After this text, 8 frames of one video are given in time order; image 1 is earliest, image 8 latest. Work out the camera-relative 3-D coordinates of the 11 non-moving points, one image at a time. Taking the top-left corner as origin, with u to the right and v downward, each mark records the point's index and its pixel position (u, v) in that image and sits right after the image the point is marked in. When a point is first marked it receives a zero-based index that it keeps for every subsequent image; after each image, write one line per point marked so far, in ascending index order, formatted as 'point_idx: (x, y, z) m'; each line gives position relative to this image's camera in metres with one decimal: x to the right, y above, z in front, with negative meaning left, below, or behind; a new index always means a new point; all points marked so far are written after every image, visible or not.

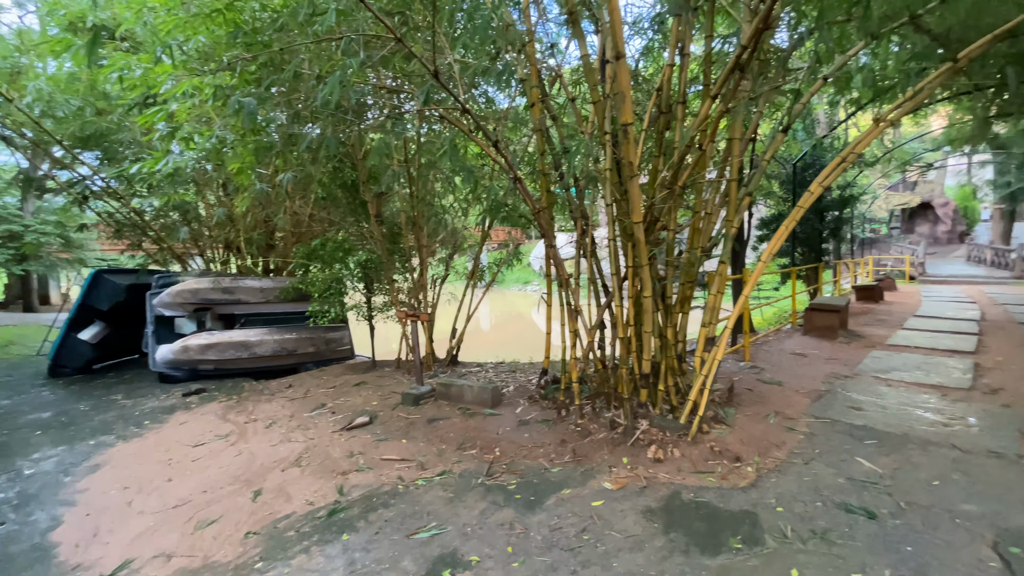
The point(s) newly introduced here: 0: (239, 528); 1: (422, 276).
0: (-1.2, -1.1, +2.1) m
1: (-0.9, +0.1, +4.6) m
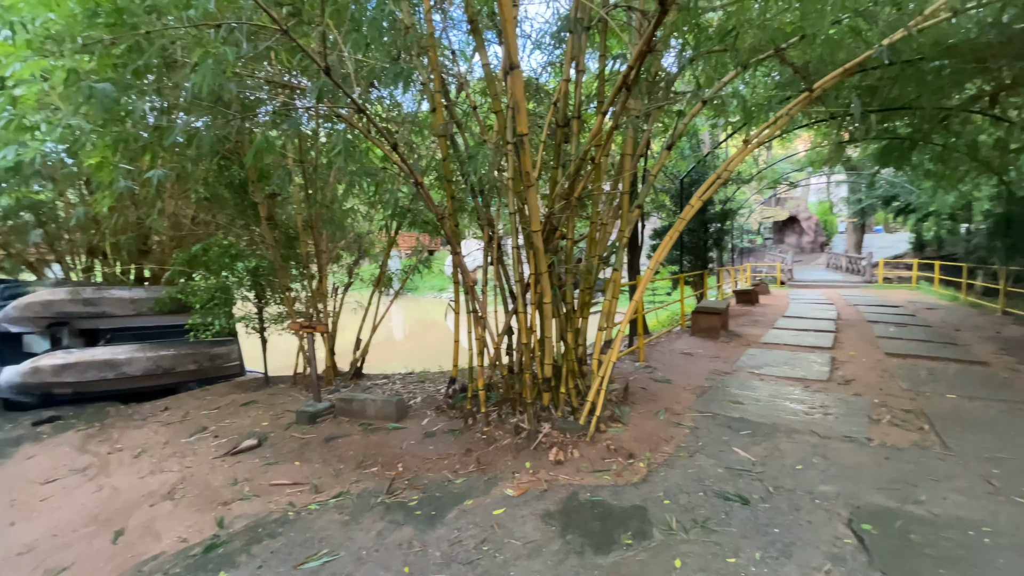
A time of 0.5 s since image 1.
0: (-1.6, -1.1, +1.8) m
1: (-1.7, 0.0, +4.3) m
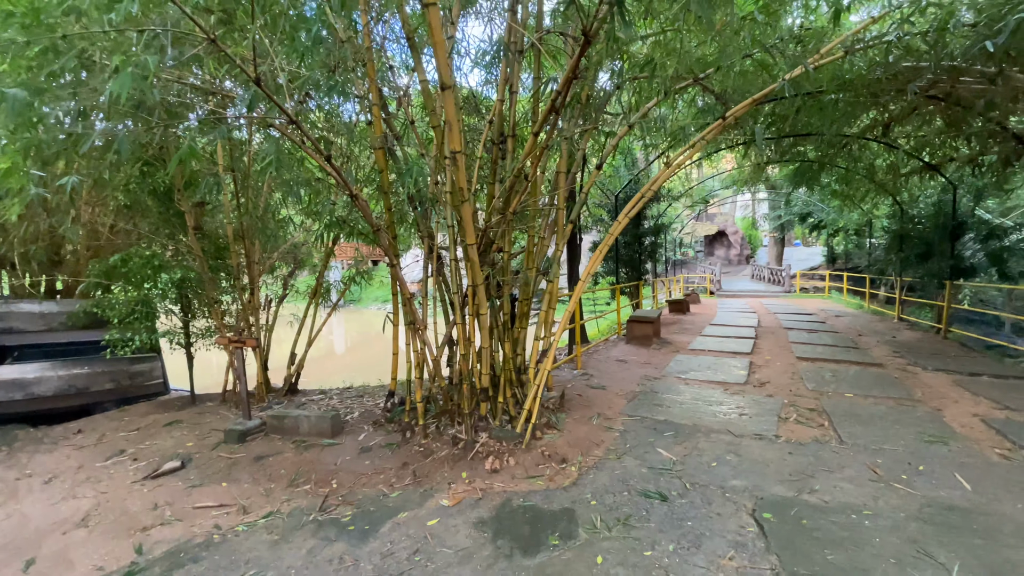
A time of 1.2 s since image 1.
0: (-1.9, -1.2, +1.7) m
1: (-2.3, -0.1, +4.2) m
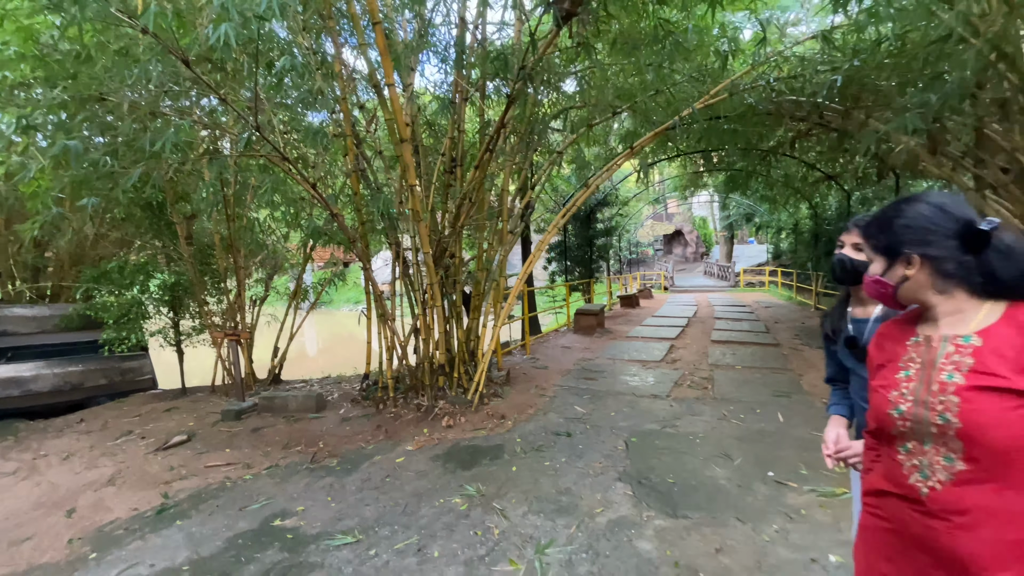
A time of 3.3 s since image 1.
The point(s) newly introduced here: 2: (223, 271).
0: (-2.1, -1.2, +2.2) m
1: (-2.7, -0.1, +4.7) m
2: (-2.8, +0.2, +4.5) m
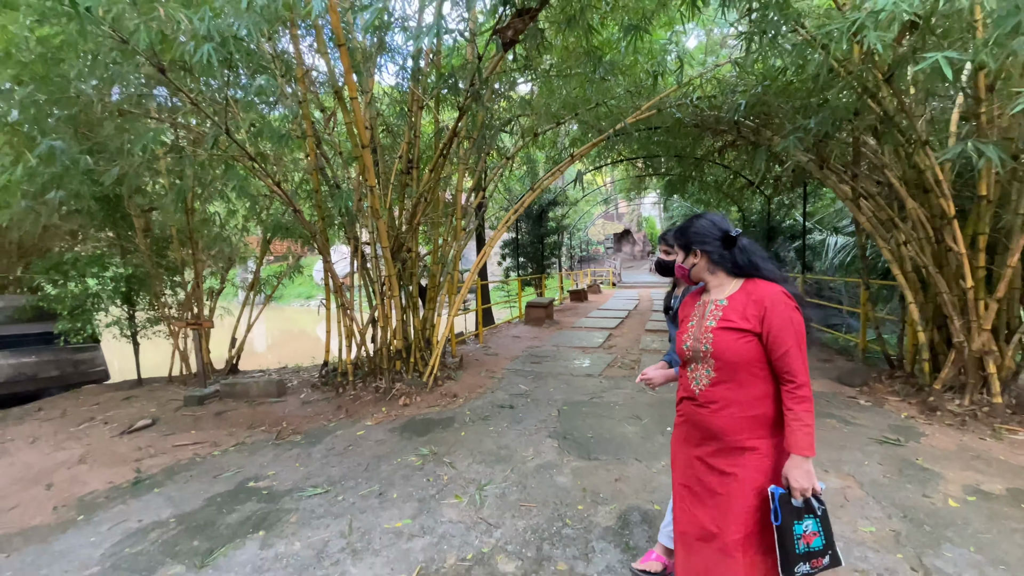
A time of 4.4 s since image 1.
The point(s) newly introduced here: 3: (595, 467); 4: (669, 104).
0: (-2.4, -1.1, +2.4) m
1: (-3.2, 0.0, +4.8) m
2: (-3.2, +0.2, +4.6) m
3: (+0.4, -0.8, +2.0) m
4: (+1.5, +1.7, +4.4) m
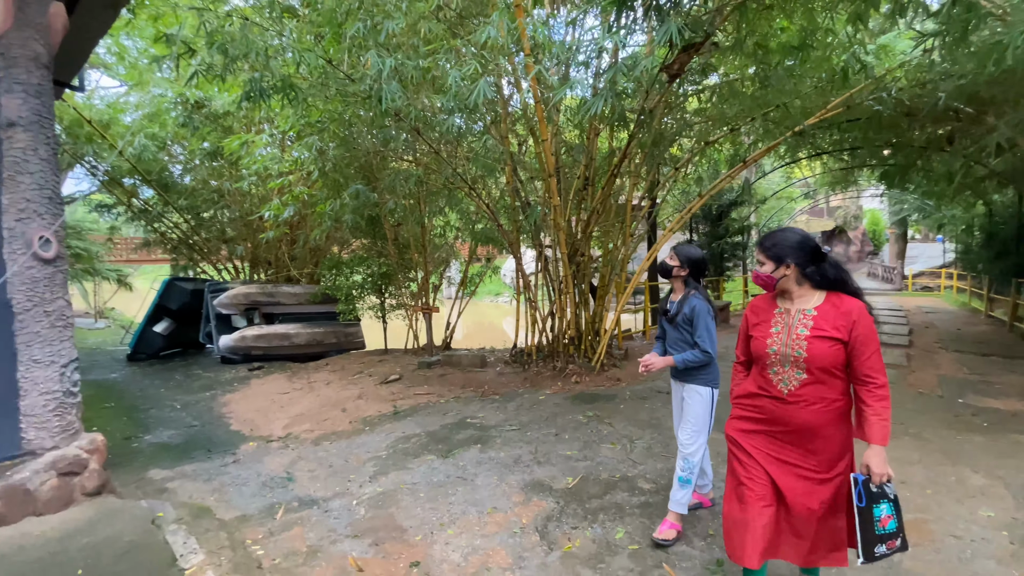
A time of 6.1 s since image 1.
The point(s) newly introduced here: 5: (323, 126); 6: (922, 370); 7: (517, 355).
0: (-1.3, -1.0, +3.8) m
1: (-1.2, +0.1, +6.3) m
2: (-1.3, +0.3, +6.1) m
3: (+1.1, -0.8, +2.4) m
4: (+3.1, +1.7, +4.2) m
5: (-1.7, +1.5, +4.4) m
6: (+3.6, -0.7, +4.1) m
7: (+0.1, -0.7, +4.9) m
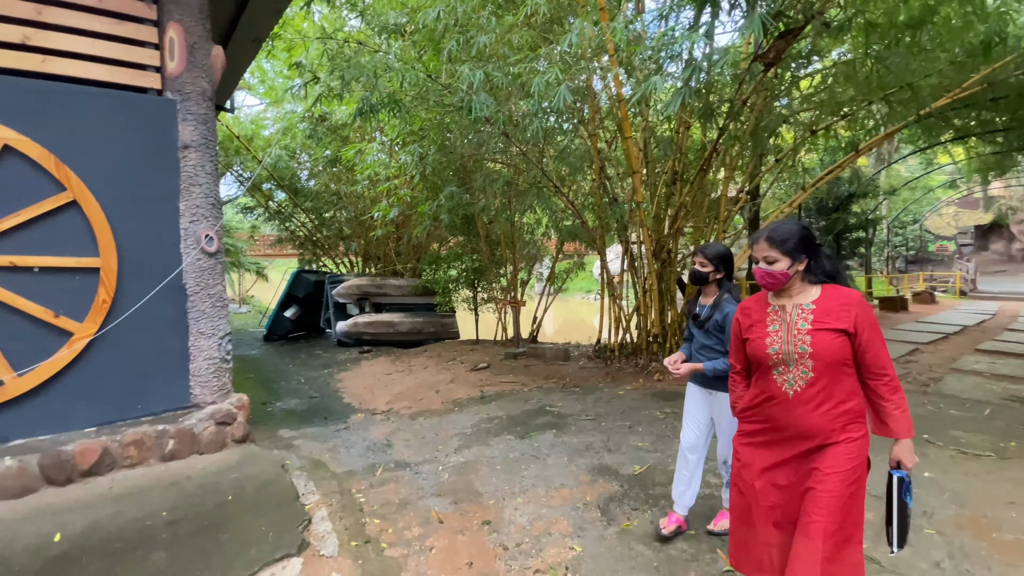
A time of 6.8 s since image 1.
0: (-0.7, -1.0, +4.1) m
1: (0.0, +0.1, +6.6) m
2: (-0.1, +0.4, +6.4) m
3: (+1.5, -0.8, +2.3) m
4: (+3.8, +1.6, +3.7) m
5: (-0.9, +1.6, +4.8) m
6: (+4.2, -0.7, +3.5) m
7: (+0.9, -0.7, +5.0) m
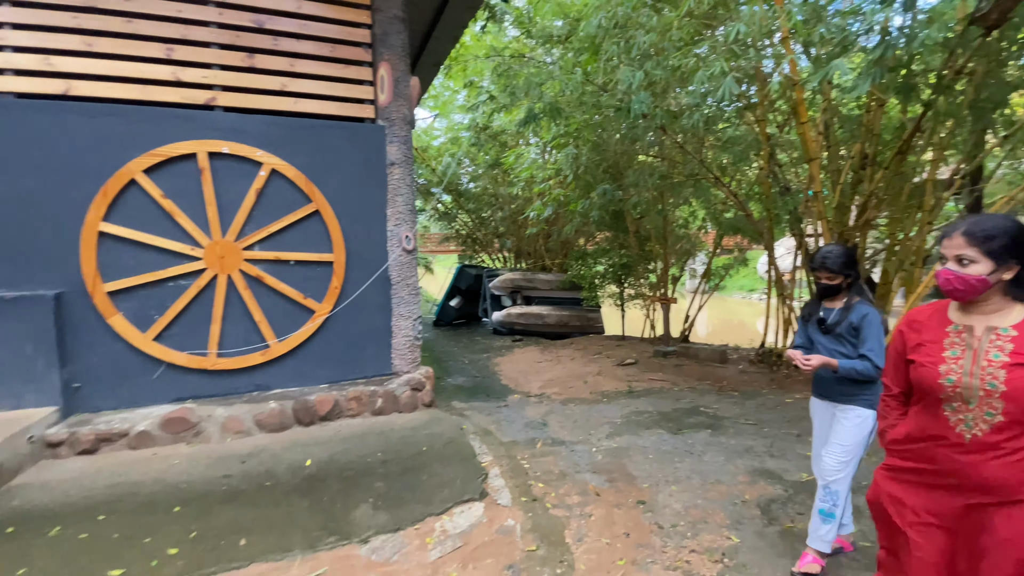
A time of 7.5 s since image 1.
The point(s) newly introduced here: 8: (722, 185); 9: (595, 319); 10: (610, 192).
0: (+0.7, -0.9, +4.3) m
1: (+2.1, +0.2, +6.4) m
2: (+1.9, +0.4, +6.3) m
3: (+2.2, -0.8, +1.9) m
4: (+4.8, +1.6, +2.5) m
5: (+0.7, +1.6, +5.0) m
6: (+5.2, -0.8, +2.2) m
7: (+2.5, -0.7, +4.7) m
8: (+2.0, +1.0, +4.5) m
9: (+1.4, -0.5, +7.5) m
10: (+1.0, +1.0, +4.9) m
